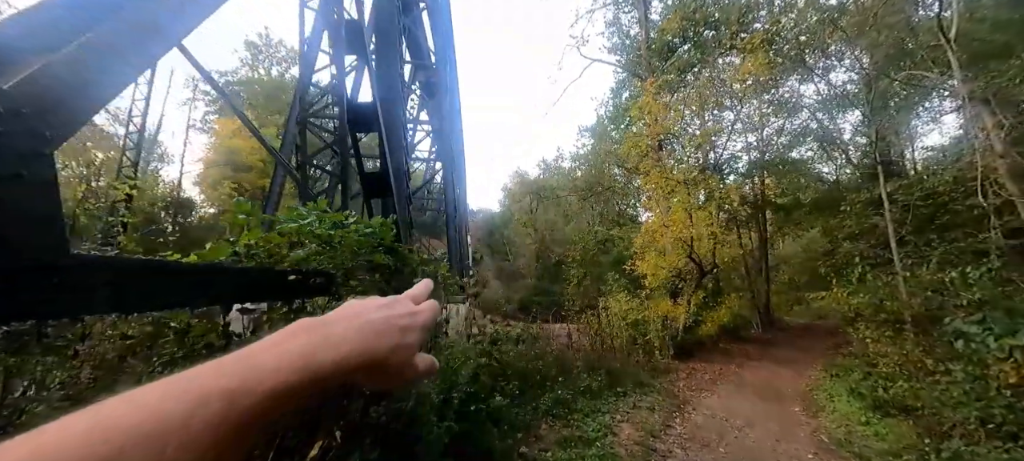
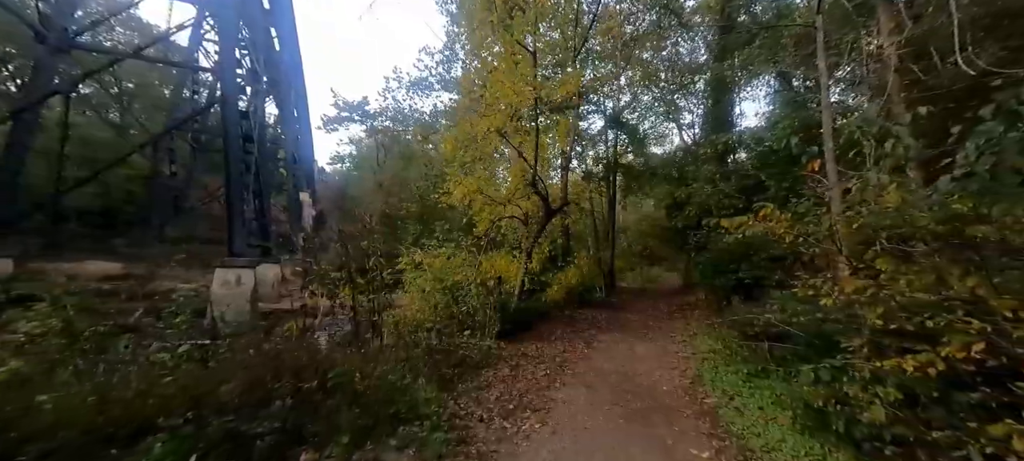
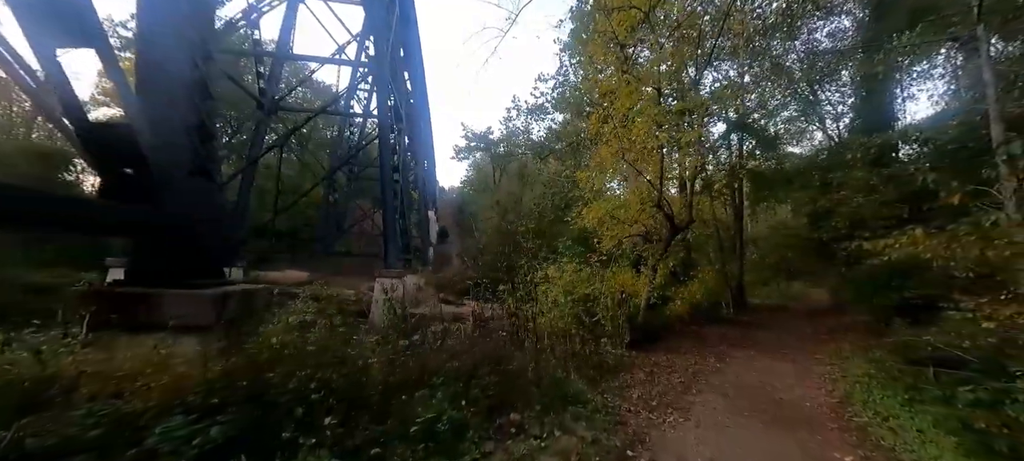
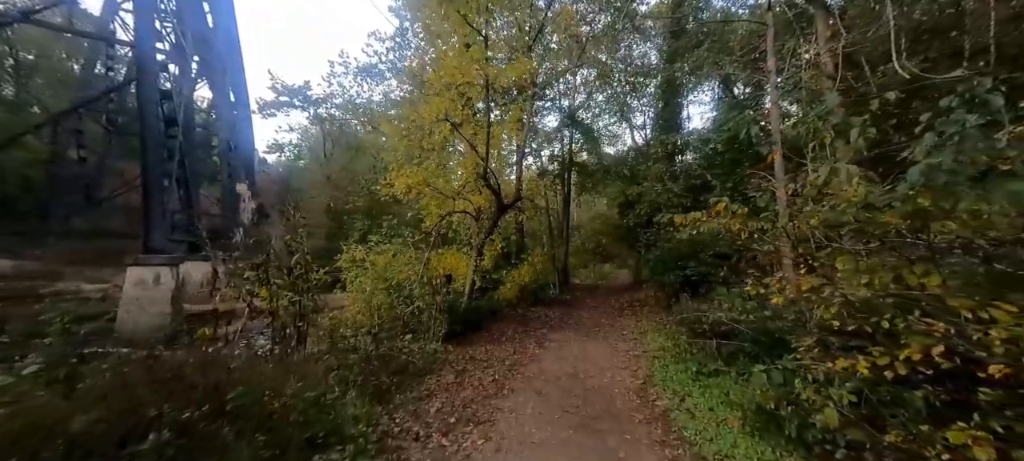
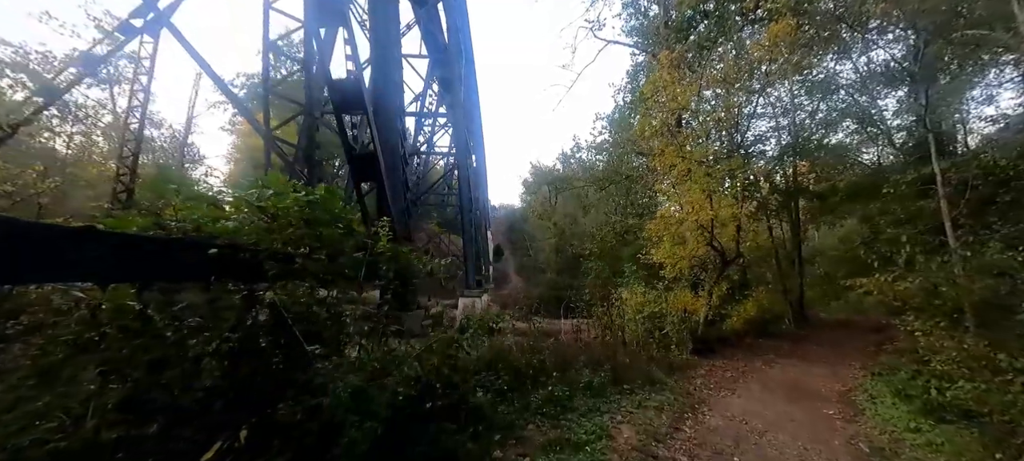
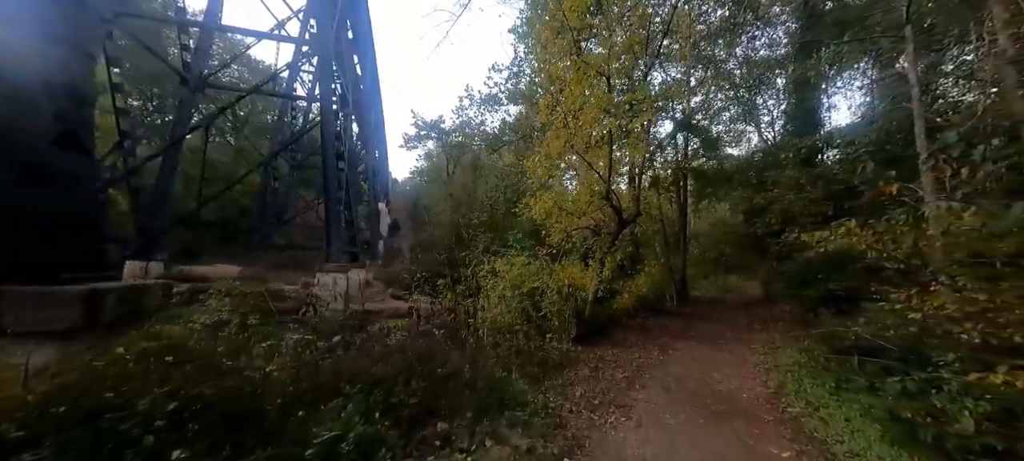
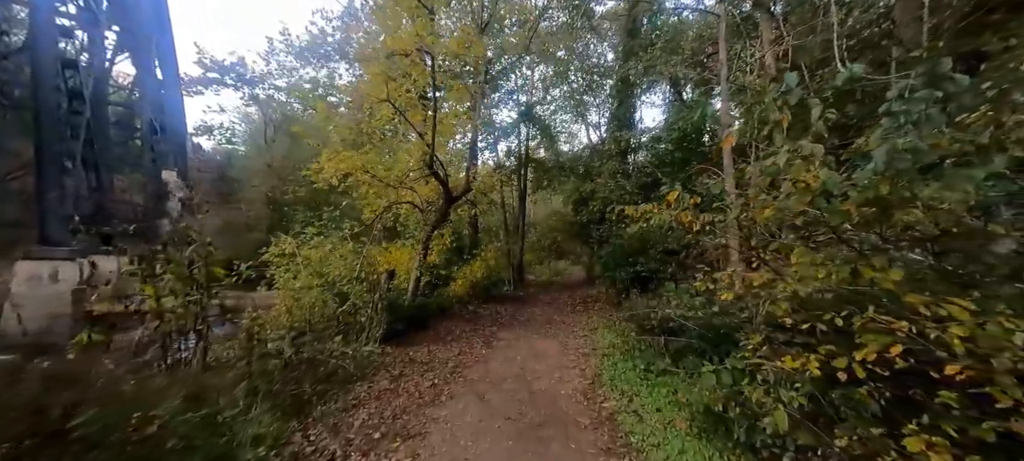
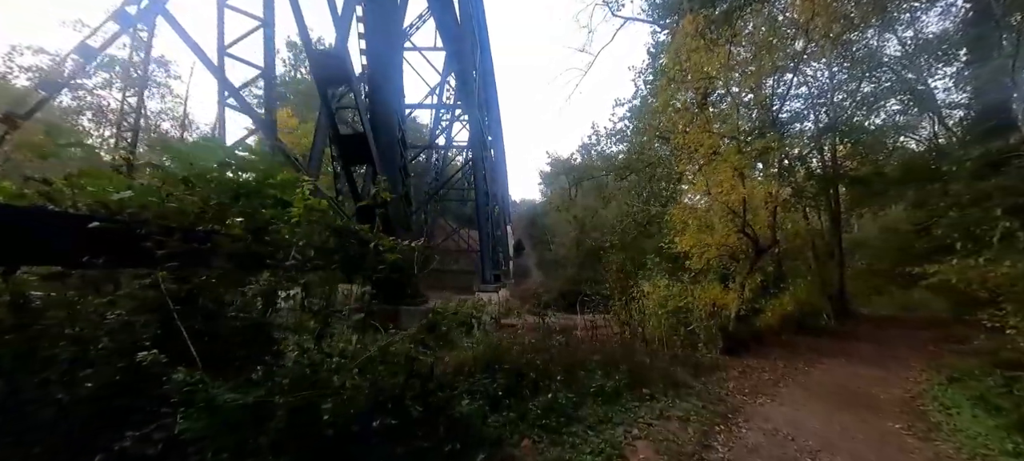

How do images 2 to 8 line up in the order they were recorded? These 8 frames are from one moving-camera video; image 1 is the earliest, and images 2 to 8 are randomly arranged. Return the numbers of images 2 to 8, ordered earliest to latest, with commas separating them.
5, 8, 3, 6, 2, 4, 7
